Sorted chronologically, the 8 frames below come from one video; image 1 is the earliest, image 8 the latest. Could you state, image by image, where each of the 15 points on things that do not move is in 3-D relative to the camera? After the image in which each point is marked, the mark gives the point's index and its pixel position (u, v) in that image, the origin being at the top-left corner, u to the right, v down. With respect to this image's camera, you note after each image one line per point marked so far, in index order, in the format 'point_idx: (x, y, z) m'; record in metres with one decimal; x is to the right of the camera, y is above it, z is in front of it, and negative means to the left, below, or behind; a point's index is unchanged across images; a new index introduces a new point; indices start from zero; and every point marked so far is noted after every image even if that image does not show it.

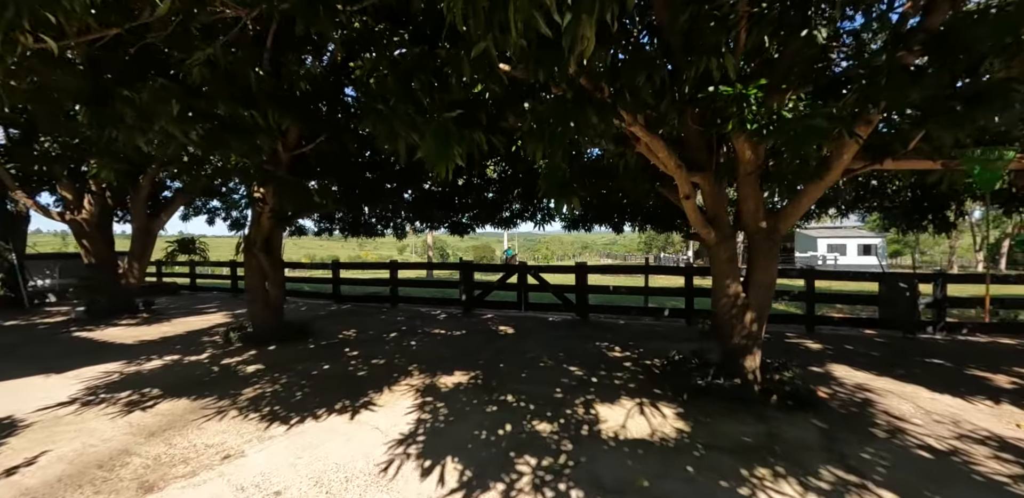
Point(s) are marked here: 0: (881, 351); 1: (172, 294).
0: (+5.9, -1.6, +6.9) m
1: (-10.4, -1.4, +13.1) m
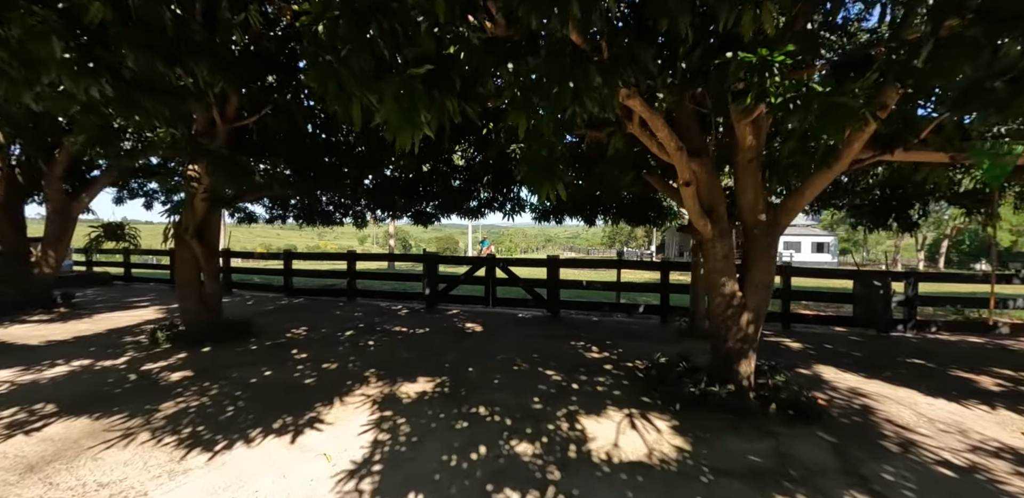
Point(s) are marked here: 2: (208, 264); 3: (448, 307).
0: (+5.4, -1.6, +6.7) m
1: (-11.2, -1.0, +11.8) m
2: (-4.1, -0.2, +5.8) m
3: (-1.3, -1.2, +8.8) m
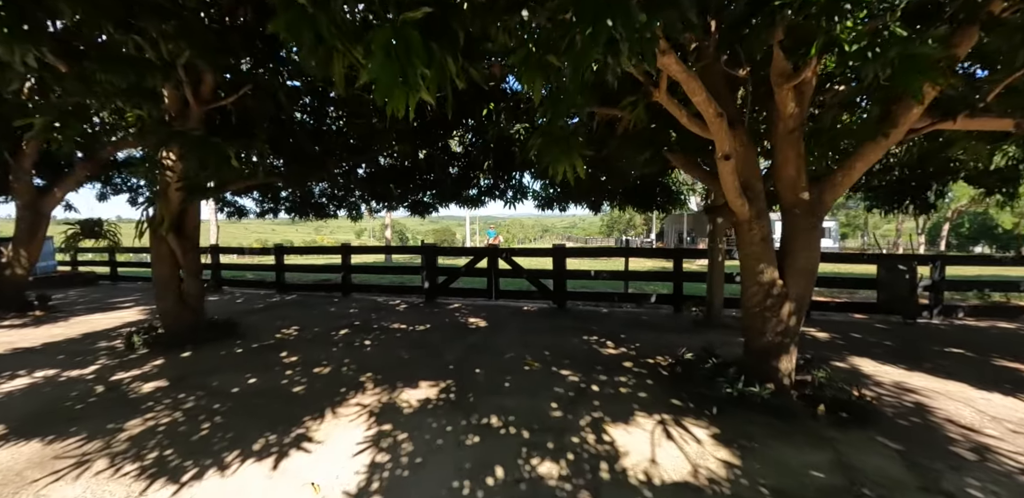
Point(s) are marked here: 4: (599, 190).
0: (+5.5, -1.3, +6.3) m
1: (-11.2, -0.9, +11.3) m
2: (-4.1, -0.2, +5.3) m
3: (-1.2, -1.0, +8.4) m
4: (+1.6, +1.1, +7.9) m
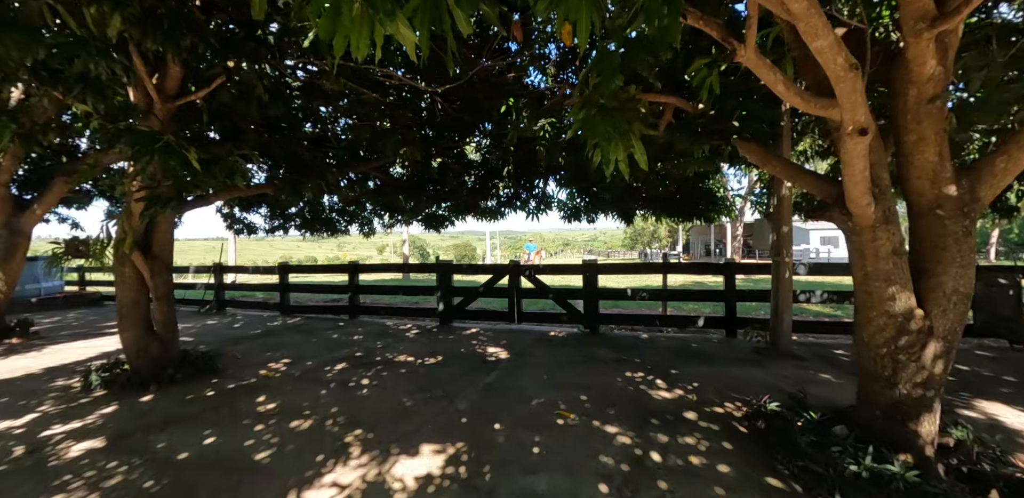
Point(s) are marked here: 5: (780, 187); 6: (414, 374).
0: (+5.9, -1.5, +5.1) m
1: (-10.6, -1.4, +10.8) m
2: (-3.8, -0.4, +4.6) m
3: (-0.8, -1.3, +7.4) m
4: (+2.0, +0.8, +6.9) m
5: (+3.0, +0.7, +4.8) m
6: (-1.1, -1.4, +4.8) m
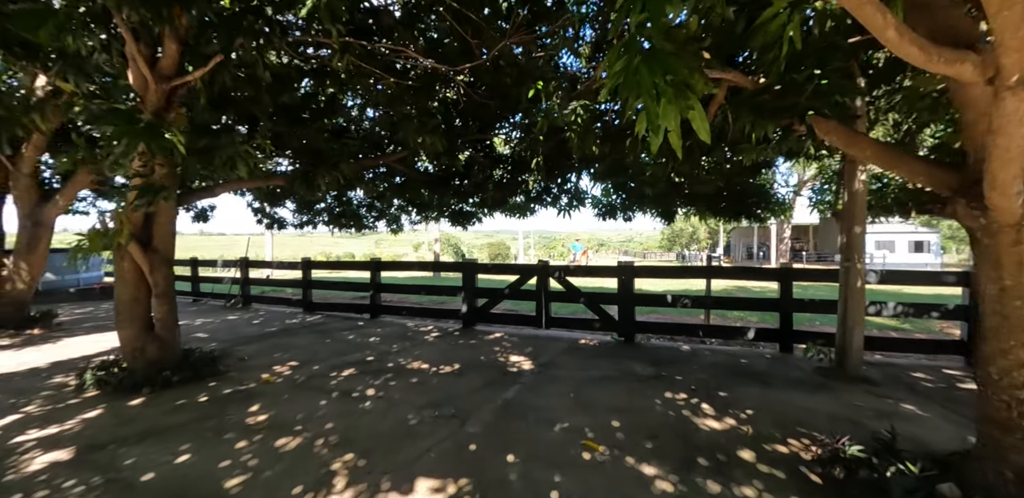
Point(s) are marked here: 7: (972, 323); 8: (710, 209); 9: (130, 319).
0: (+6.1, -1.6, +4.1) m
1: (-9.9, -1.3, +11.0) m
2: (-3.6, -0.3, +4.3) m
3: (-0.4, -1.3, +6.9) m
4: (+2.4, +0.8, +6.2) m
5: (+3.2, +0.6, +4.0) m
6: (-0.9, -1.4, +4.4) m
7: (+4.8, -0.8, +4.4) m
8: (+3.1, +0.6, +6.8) m
9: (-3.7, -0.8, +4.2) m
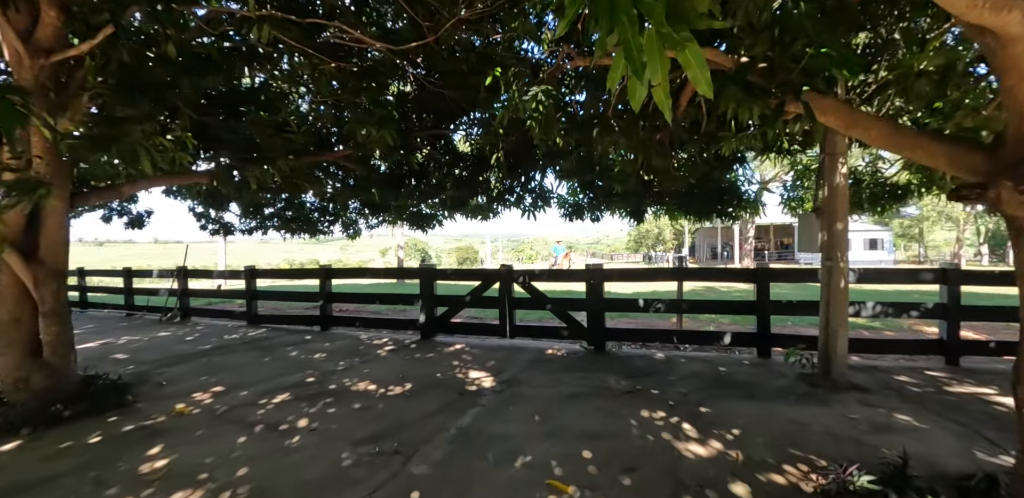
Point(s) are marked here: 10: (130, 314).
0: (+5.7, -1.5, +4.0) m
1: (-10.7, -1.5, +9.8) m
2: (-3.9, -0.4, +3.5) m
3: (-1.0, -1.3, +6.4) m
4: (+1.8, +0.8, +5.9) m
5: (+2.8, +0.7, +3.7) m
6: (-1.2, -1.4, +3.8) m
7: (+4.4, -0.7, +4.3) m
8: (+2.5, +0.6, +6.5) m
9: (-4.0, -0.8, +3.5) m
10: (-10.3, -1.8, +11.6) m
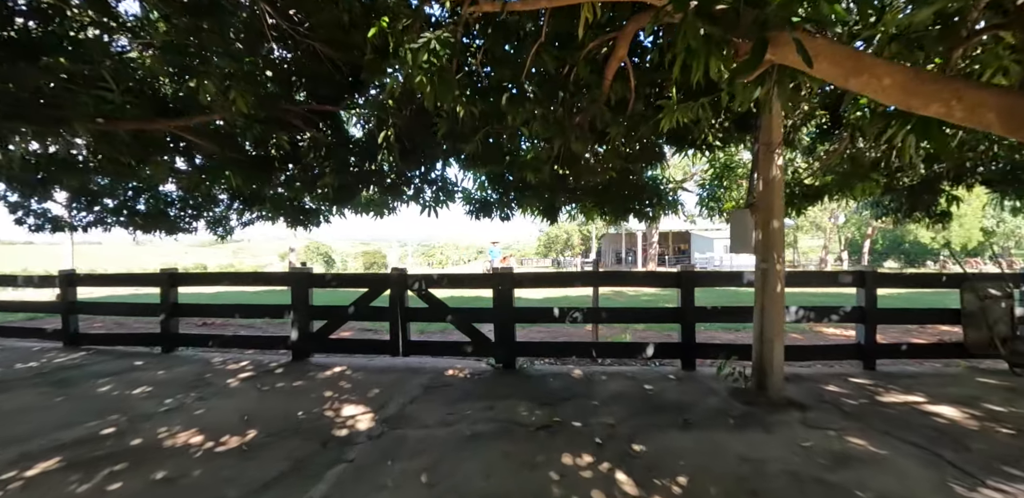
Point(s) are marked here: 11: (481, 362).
0: (+4.8, -1.5, +4.1) m
1: (-12.5, -1.5, +6.6) m
2: (-4.6, -0.3, +1.8) m
3: (-2.2, -1.3, +5.2) m
4: (+0.6, +0.8, +5.3) m
5: (+2.0, +0.7, +3.3) m
6: (-2.0, -1.4, +2.5) m
7: (+3.4, -0.7, +4.1) m
8: (+1.2, +0.6, +5.9) m
9: (-4.7, -0.8, +1.7) m
10: (-12.4, -1.7, +8.5) m
11: (-0.3, -1.2, +4.8) m
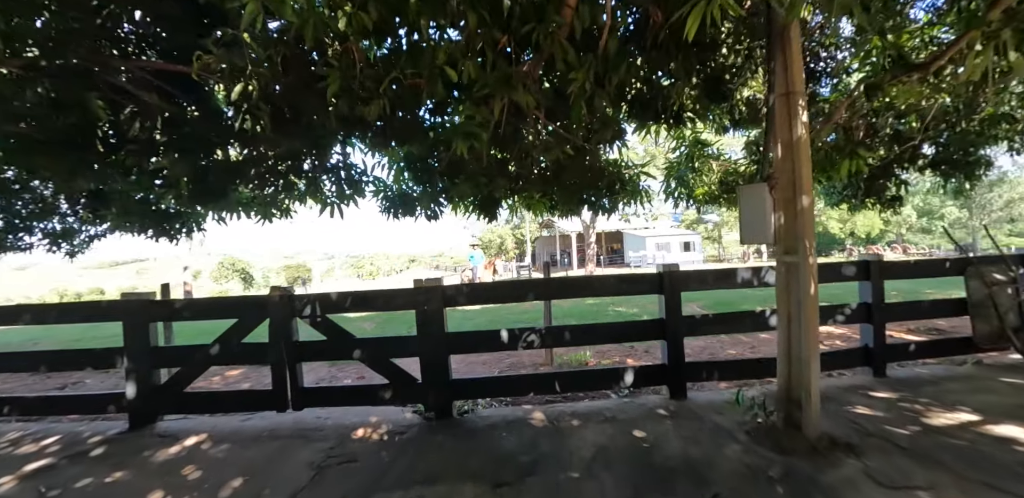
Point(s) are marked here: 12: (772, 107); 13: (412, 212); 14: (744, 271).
0: (+4.3, -1.3, +3.7) m
1: (-13.1, -2.1, +3.5) m
2: (-4.6, -0.5, 0.0) m
3: (-2.8, -1.5, +3.6) m
4: (-0.1, +0.8, +4.2) m
5: (+1.6, +0.8, +2.5) m
6: (-2.1, -1.5, +1.1) m
7: (+2.9, -0.6, +3.5) m
8: (+0.4, +0.6, +4.9) m
9: (-4.7, -1.0, -0.2) m
10: (-13.3, -2.4, +5.3) m
11: (-0.8, -1.3, +3.6) m
12: (+1.5, +0.8, +2.5) m
13: (-1.1, +0.5, +4.9) m
14: (+1.8, -0.2, +3.4) m
